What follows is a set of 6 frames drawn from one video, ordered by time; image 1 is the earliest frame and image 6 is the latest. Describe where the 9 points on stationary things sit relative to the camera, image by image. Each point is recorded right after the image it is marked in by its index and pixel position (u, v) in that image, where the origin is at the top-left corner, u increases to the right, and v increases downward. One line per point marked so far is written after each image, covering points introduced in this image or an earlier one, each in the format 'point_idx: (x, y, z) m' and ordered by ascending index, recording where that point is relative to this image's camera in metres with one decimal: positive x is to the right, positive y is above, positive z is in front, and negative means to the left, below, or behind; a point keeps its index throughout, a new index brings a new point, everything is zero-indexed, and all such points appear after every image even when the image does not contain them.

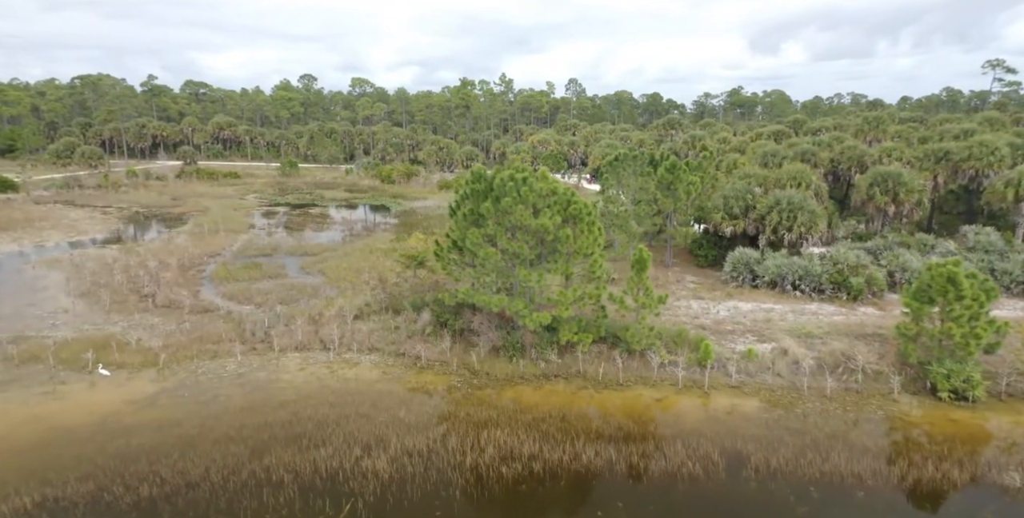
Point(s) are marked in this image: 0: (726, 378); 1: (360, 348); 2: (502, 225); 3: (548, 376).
0: (+5.0, -2.8, +14.0) m
1: (-4.3, -2.6, +17.2) m
2: (-0.3, +0.9, +15.5) m
3: (+0.9, -2.9, +14.8) m
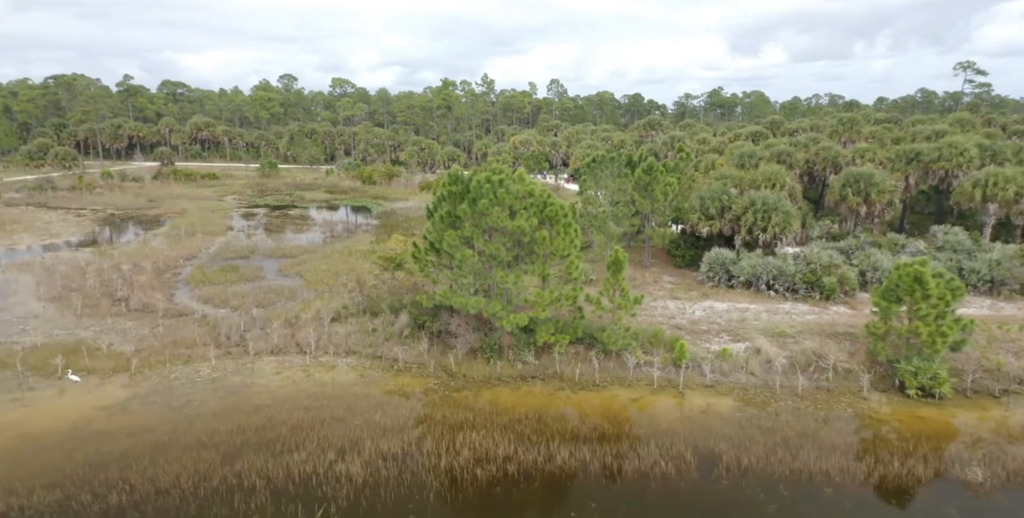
0: (+4.4, -2.8, +14.1) m
1: (-5.0, -2.7, +17.1) m
2: (-0.9, +0.9, +15.5) m
3: (+0.3, -2.9, +14.9) m
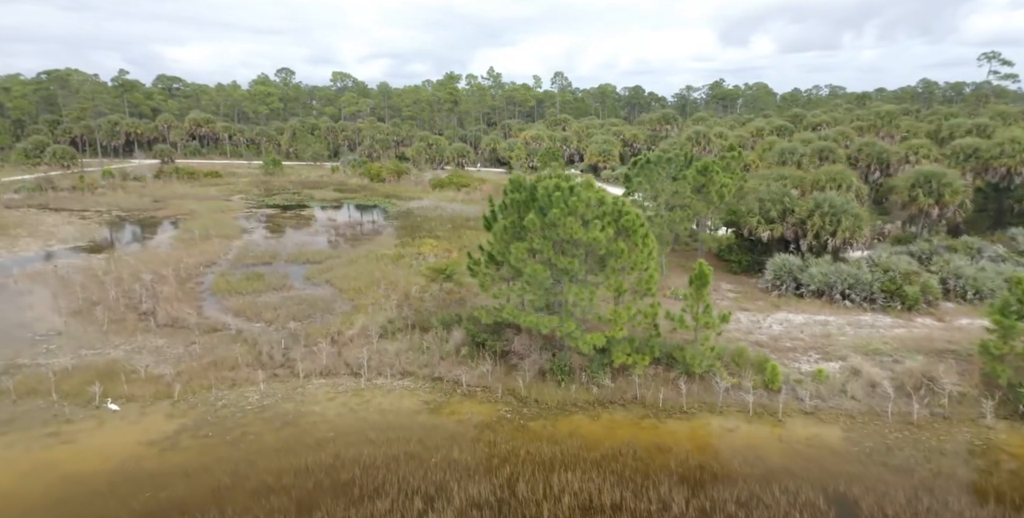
0: (+6.2, -3.1, +13.0) m
1: (-3.2, -3.1, +15.9) m
2: (+0.9, +0.5, +14.3) m
3: (+2.1, -3.3, +13.7) m
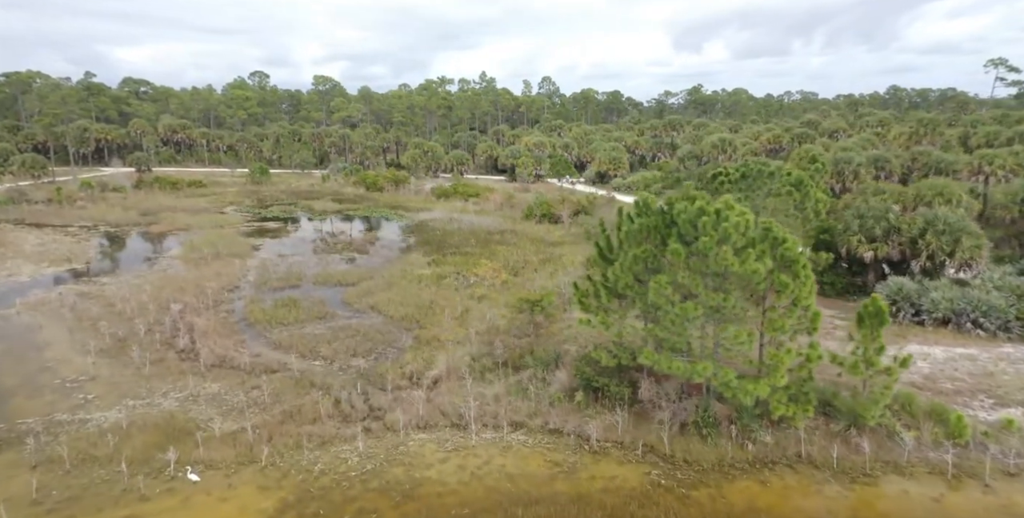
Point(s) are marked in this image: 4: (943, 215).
0: (+9.2, -3.8, +11.5) m
1: (-0.3, -3.9, +14.0) m
2: (+3.8, -0.3, +12.6) m
3: (+5.1, -4.1, +12.0) m
4: (+13.3, +1.3, +18.6) m
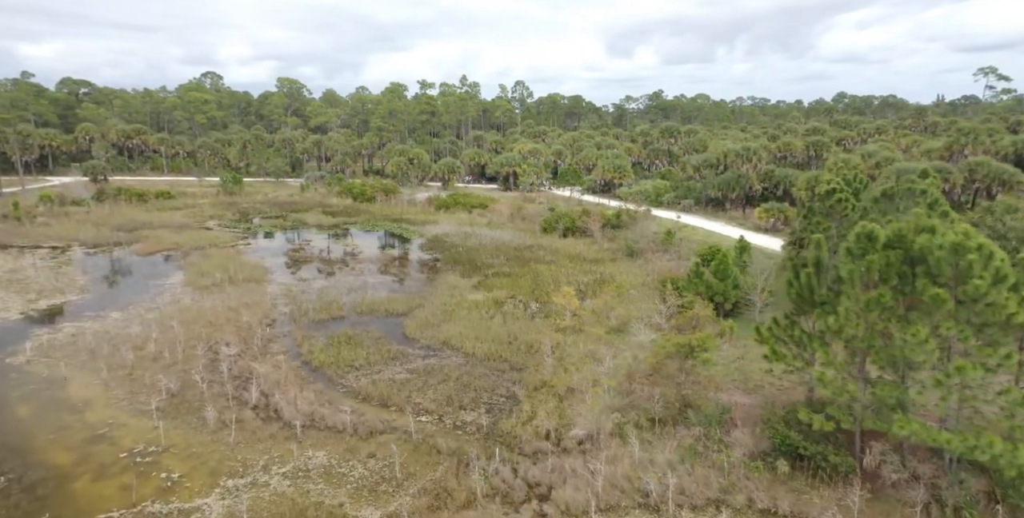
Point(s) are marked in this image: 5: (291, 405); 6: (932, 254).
0: (+13.4, -4.7, +10.0) m
1: (+3.8, -4.9, +12.0) m
2: (+7.9, -1.2, +10.8) m
3: (+9.2, -5.0, +10.3) m
4: (+16.9, +0.4, +17.4) m
5: (-6.3, -4.1, +17.2) m
6: (+7.6, -0.1, +10.9) m
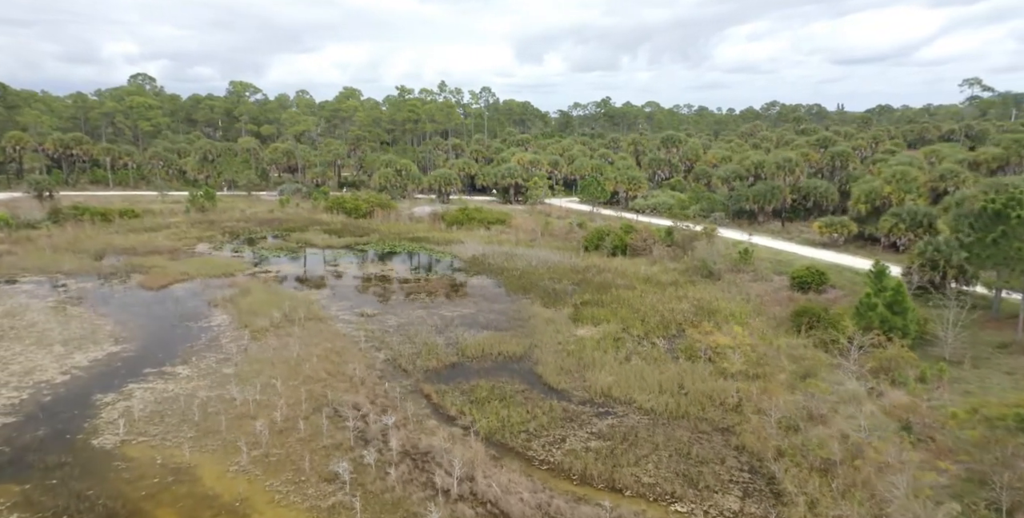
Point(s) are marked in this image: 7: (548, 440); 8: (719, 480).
0: (+20.3, -5.6, +8.8) m
1: (+10.5, -6.1, +10.0) m
2: (+14.6, -2.3, +9.1) m
3: (+16.1, -6.0, +8.7) m
4: (+23.0, -0.5, +16.5) m
5: (0.0, -5.6, +14.3) m
6: (+14.3, -1.2, +9.2) m
7: (+1.1, -5.3, +17.3) m
8: (+5.2, -5.5, +15.1) m
